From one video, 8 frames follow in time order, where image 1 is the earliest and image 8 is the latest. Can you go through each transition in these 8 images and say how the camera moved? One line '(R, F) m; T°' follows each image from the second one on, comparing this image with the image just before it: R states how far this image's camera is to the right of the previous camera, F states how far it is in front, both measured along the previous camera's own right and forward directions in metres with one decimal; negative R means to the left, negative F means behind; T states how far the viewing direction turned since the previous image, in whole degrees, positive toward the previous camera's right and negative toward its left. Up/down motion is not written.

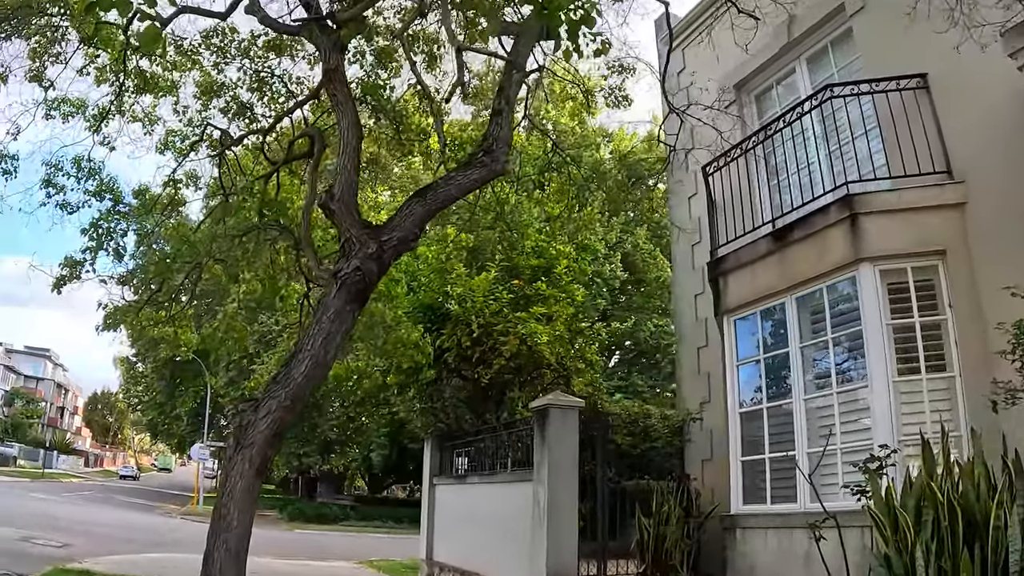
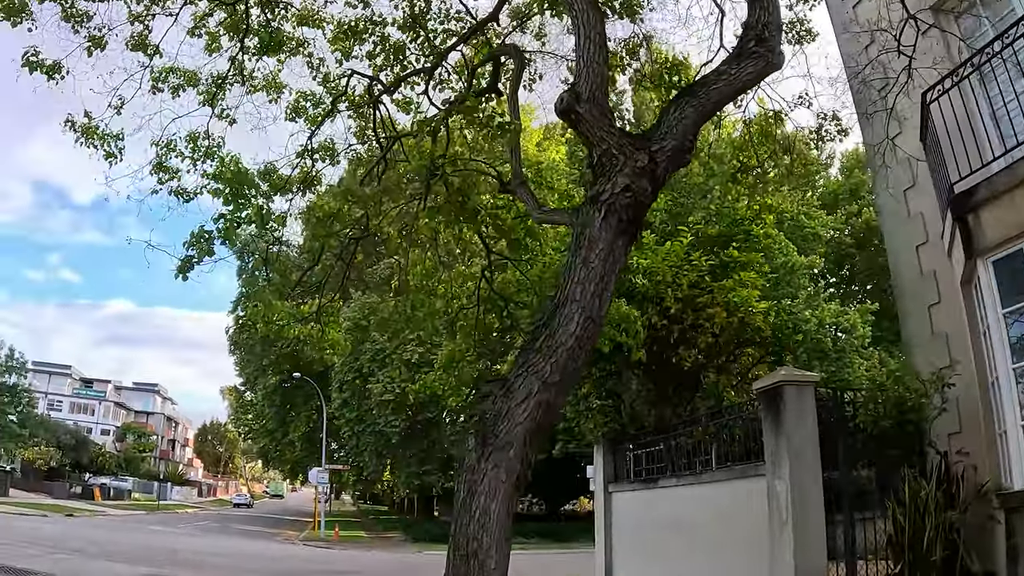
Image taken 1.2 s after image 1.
(-1.5, +1.9) m; -5°
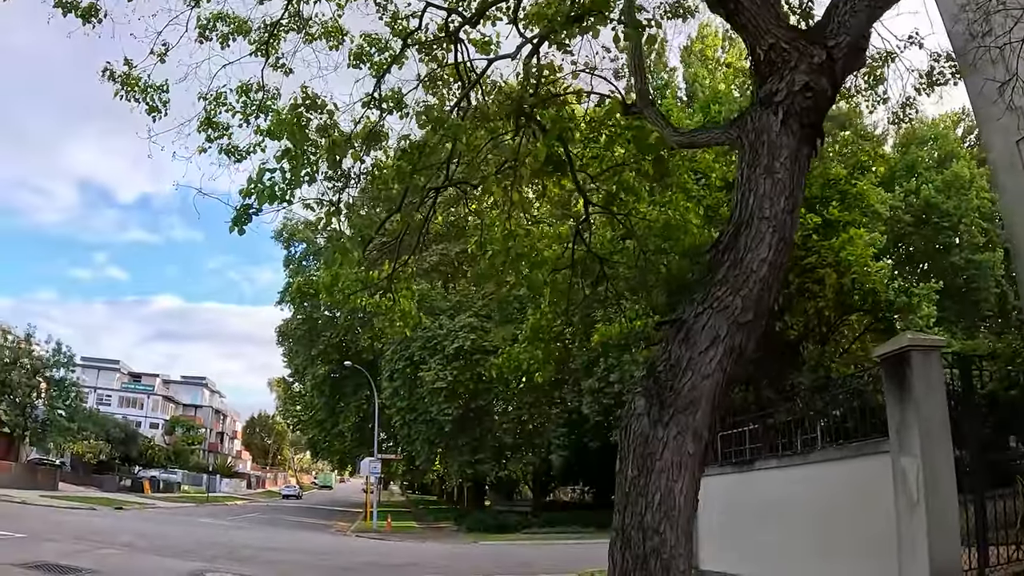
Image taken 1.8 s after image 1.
(-0.5, +0.9) m; -3°
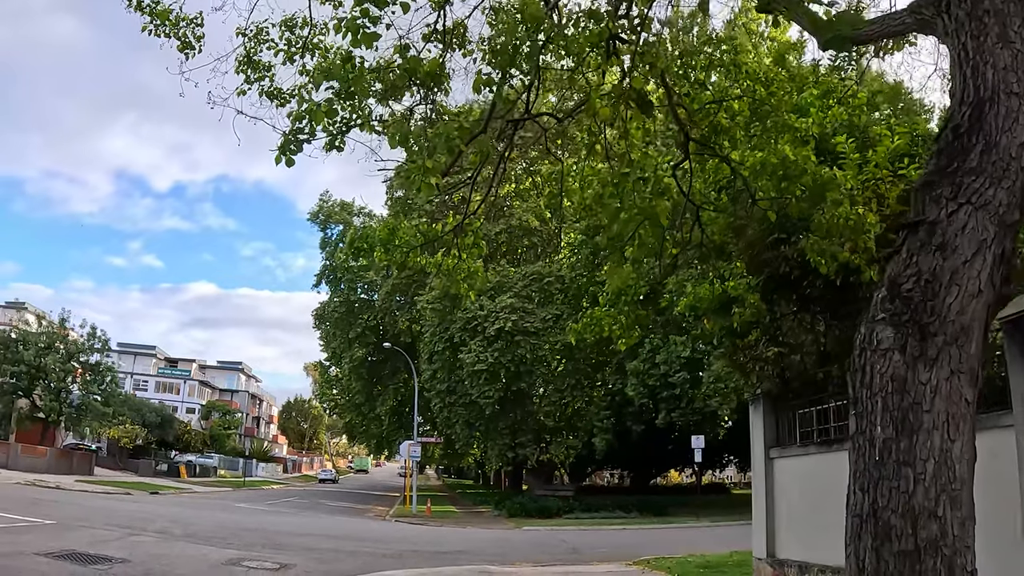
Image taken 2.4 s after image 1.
(-0.4, +0.9) m; -2°
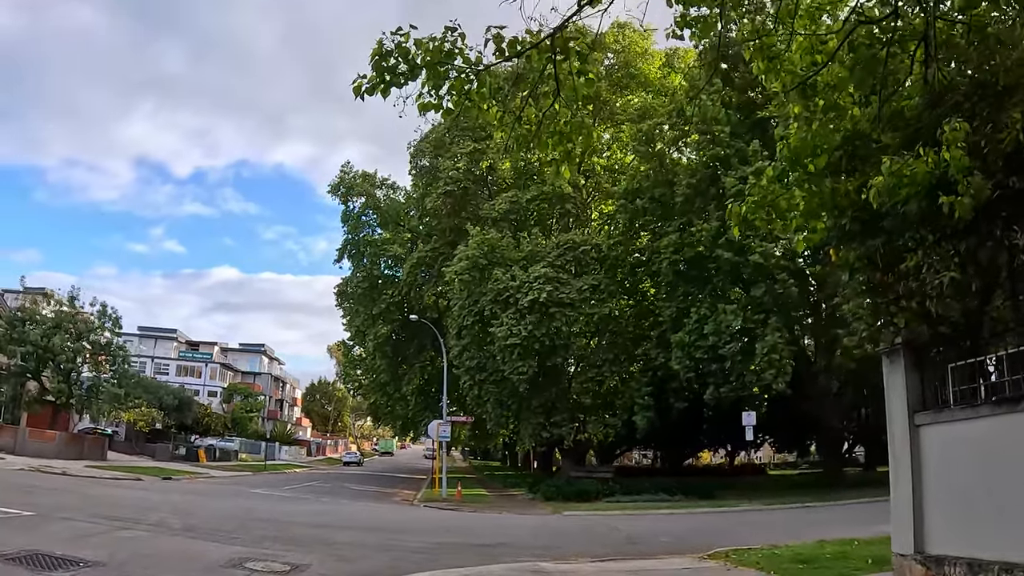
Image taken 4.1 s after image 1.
(-0.4, +2.1) m; -2°
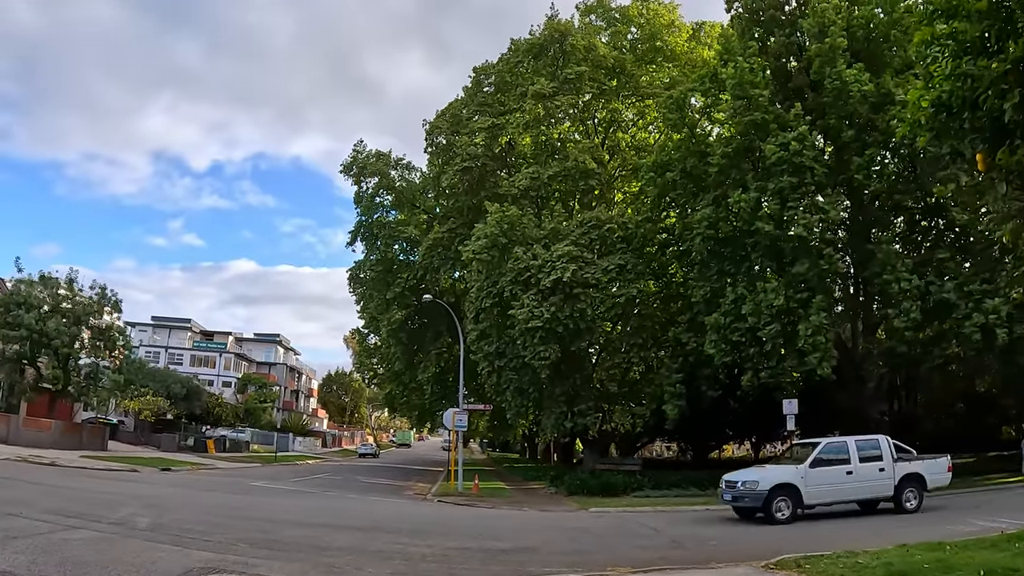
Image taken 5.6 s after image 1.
(-0.1, +1.9) m; -1°
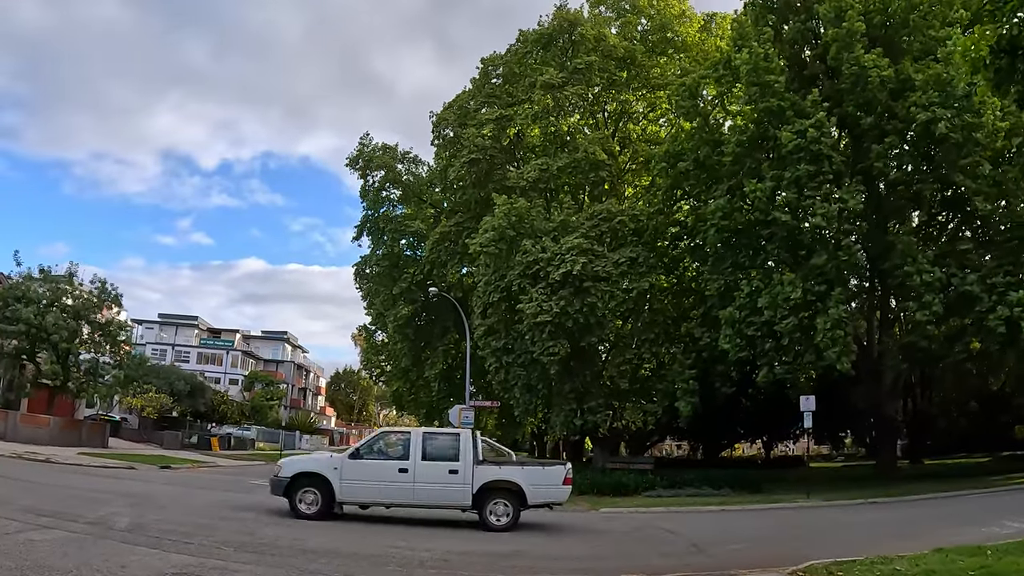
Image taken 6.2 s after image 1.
(0.0, +0.7) m; -1°
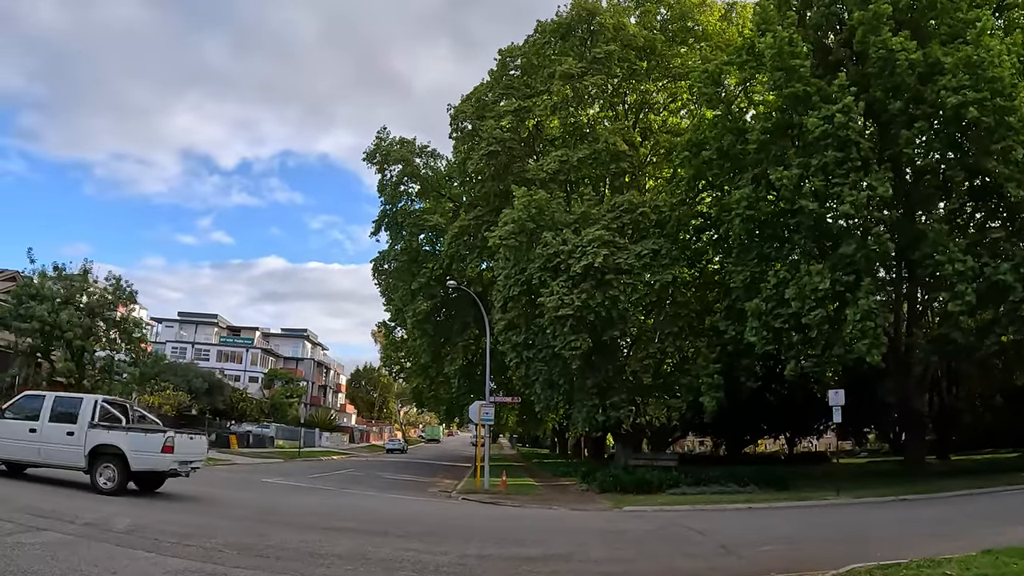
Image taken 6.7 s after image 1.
(0.0, +0.5) m; -1°
